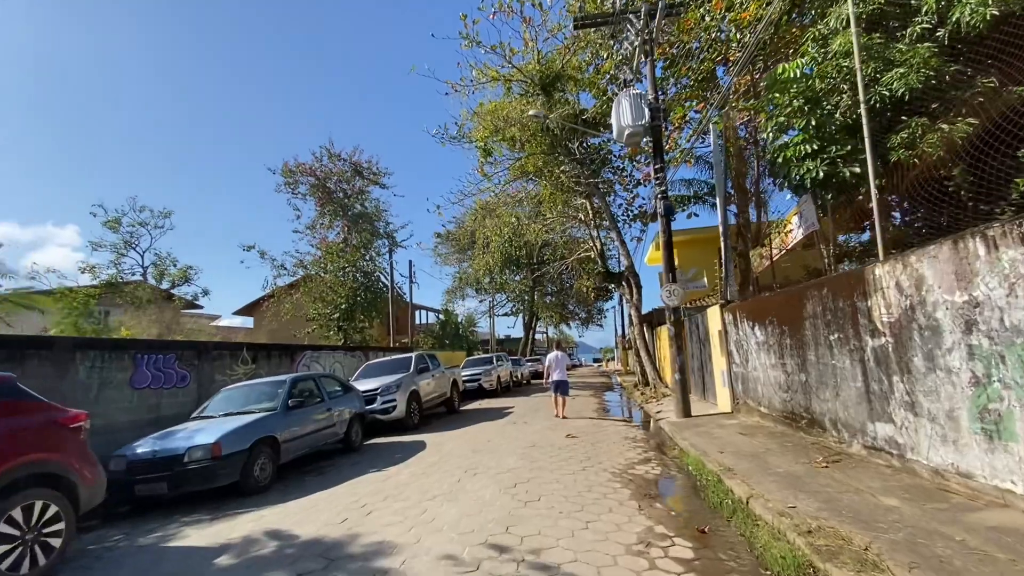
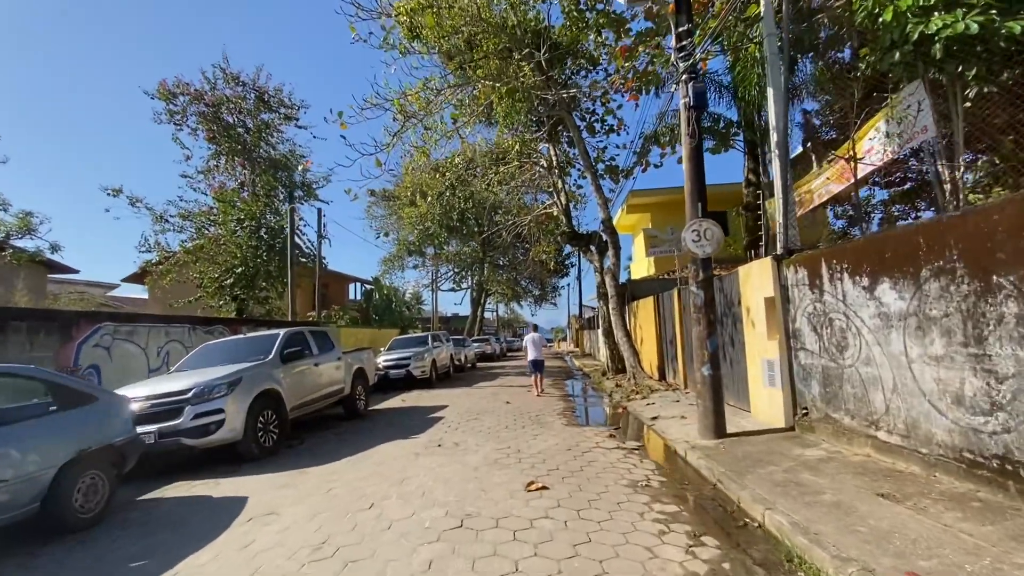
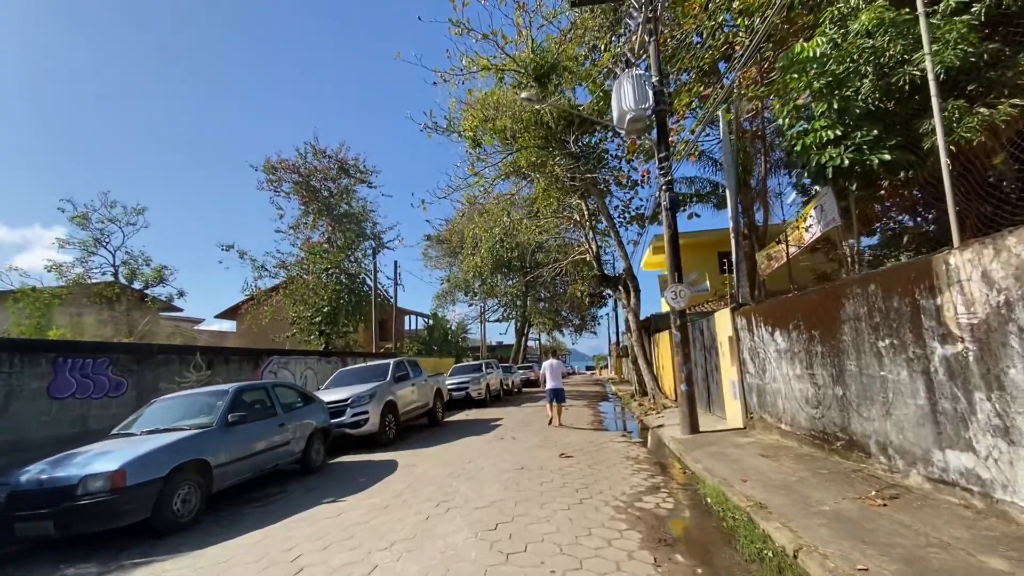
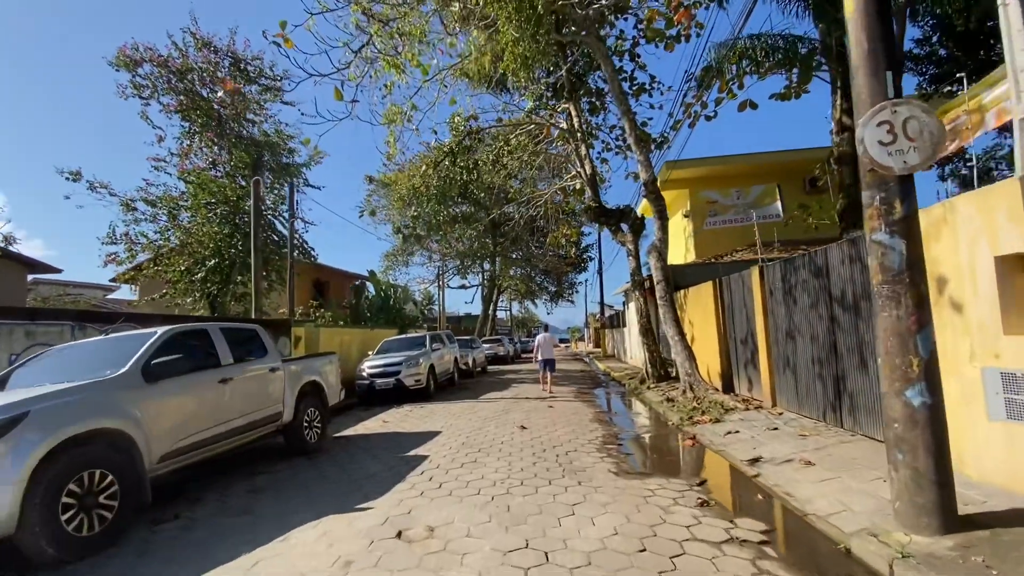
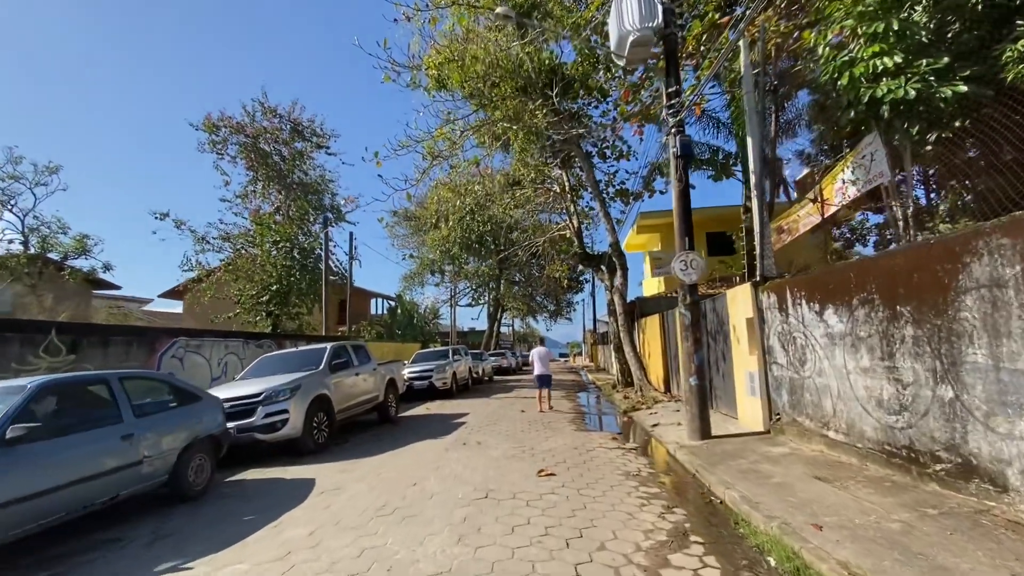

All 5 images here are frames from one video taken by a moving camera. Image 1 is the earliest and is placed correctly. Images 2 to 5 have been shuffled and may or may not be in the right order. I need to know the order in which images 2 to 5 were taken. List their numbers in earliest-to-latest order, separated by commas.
3, 5, 2, 4
